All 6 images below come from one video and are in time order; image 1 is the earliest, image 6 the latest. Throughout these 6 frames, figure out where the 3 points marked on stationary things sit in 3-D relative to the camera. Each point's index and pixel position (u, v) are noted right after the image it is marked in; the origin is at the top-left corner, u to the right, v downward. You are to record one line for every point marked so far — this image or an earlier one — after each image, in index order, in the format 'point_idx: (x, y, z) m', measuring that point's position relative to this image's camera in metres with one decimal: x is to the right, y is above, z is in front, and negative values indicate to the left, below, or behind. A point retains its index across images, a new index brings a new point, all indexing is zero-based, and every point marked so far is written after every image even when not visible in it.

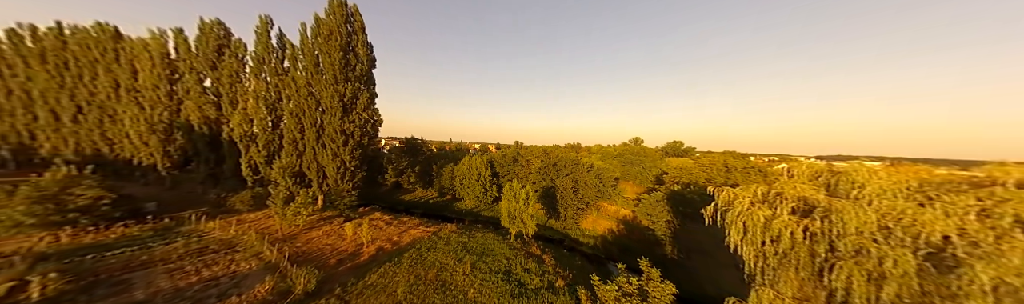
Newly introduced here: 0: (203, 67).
0: (-21.5, +5.9, +14.0) m
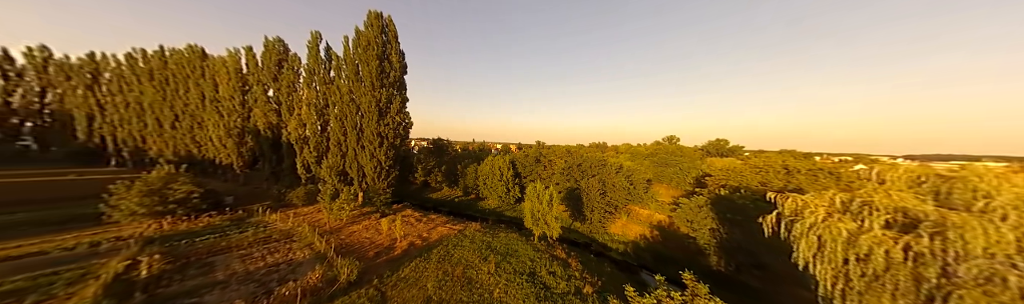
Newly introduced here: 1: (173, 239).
0: (-19.8, +5.8, +16.3) m
1: (-18.8, -4.9, +11.2) m
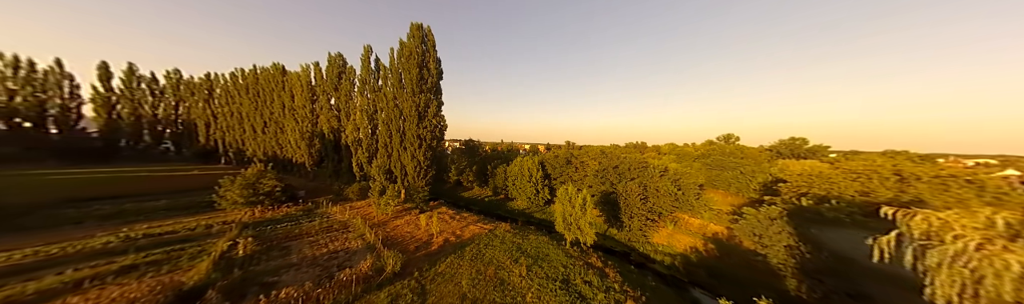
0: (-17.1, +5.8, +18.9) m
1: (-16.9, -5.0, +13.7) m
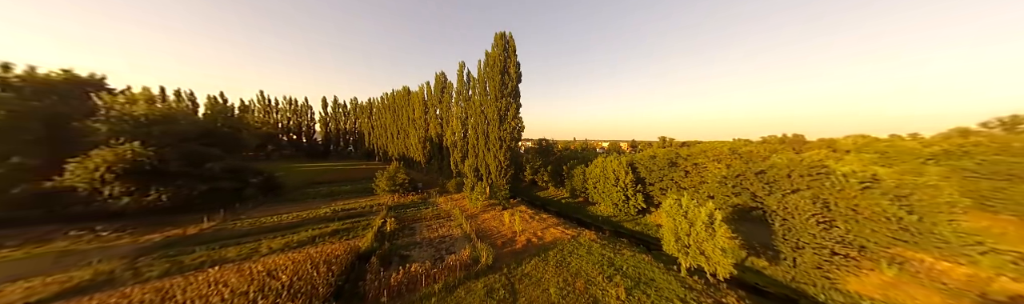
0: (-8.9, +5.6, +23.1) m
1: (-10.5, -5.1, +18.2) m
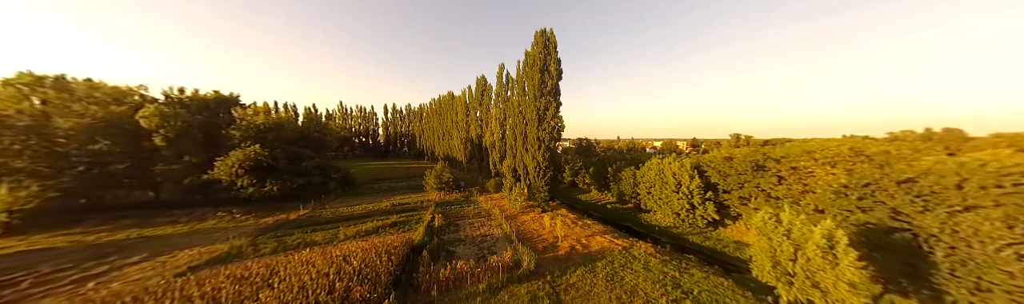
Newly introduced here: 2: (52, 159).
0: (-4.4, +5.6, +23.8) m
1: (-6.8, -5.2, +19.3) m
2: (-29.5, -0.4, +12.9) m
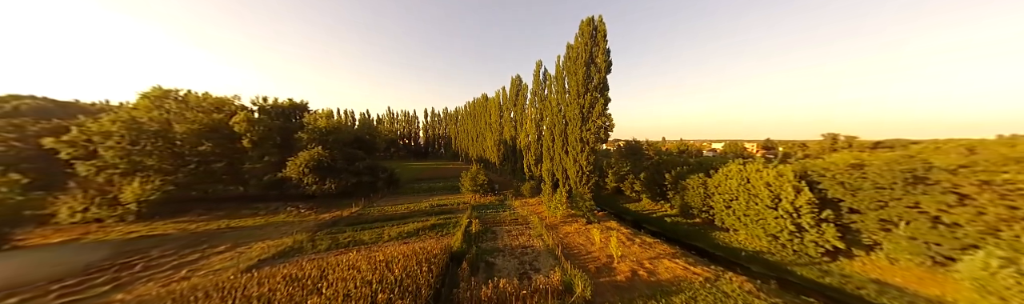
0: (+0.1, +5.3, +22.8) m
1: (-3.1, -5.4, +18.6) m
2: (-26.5, -0.4, +15.8) m
